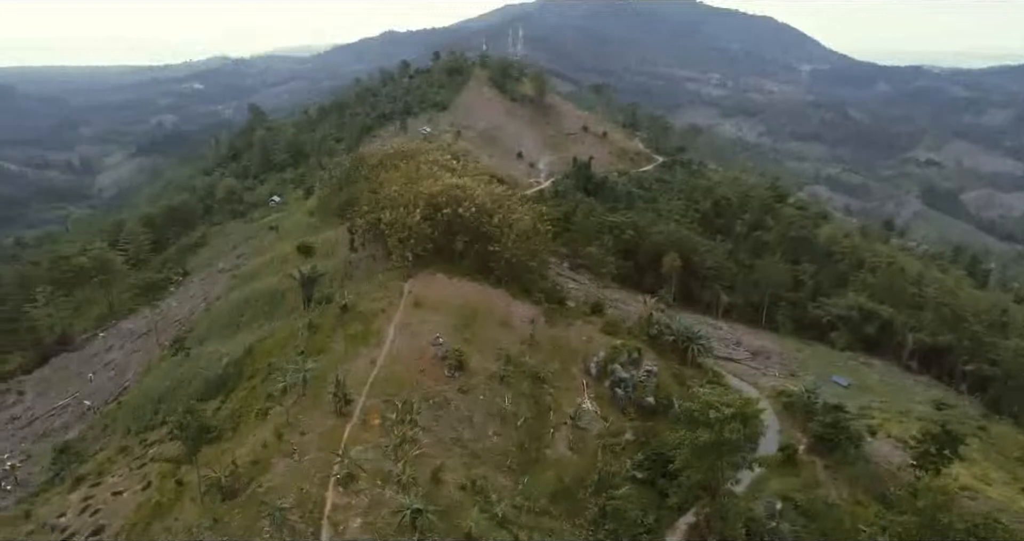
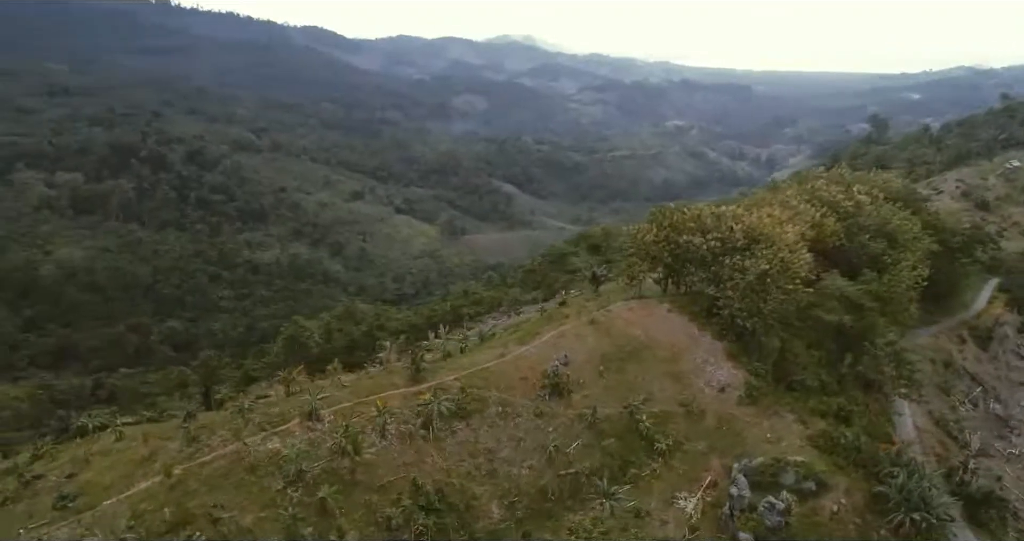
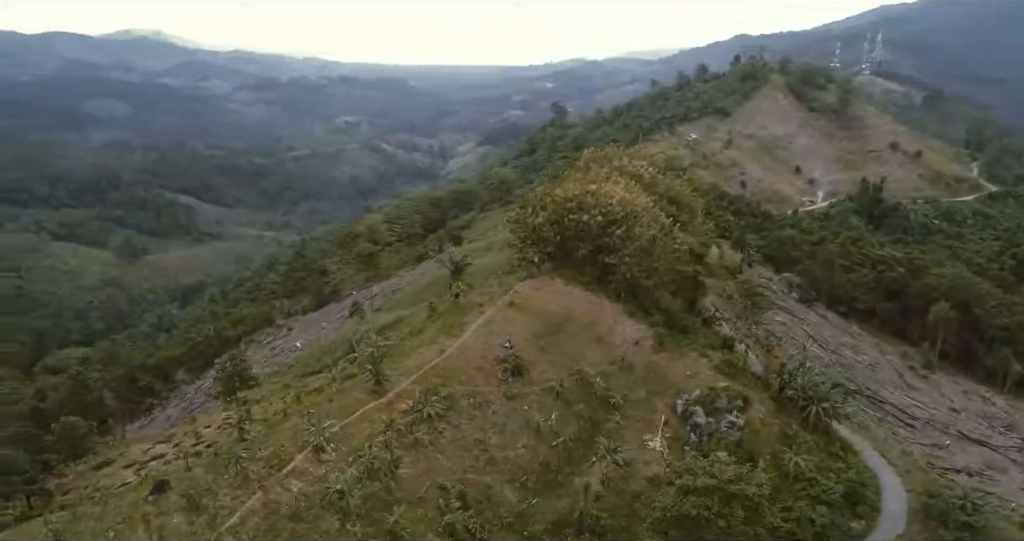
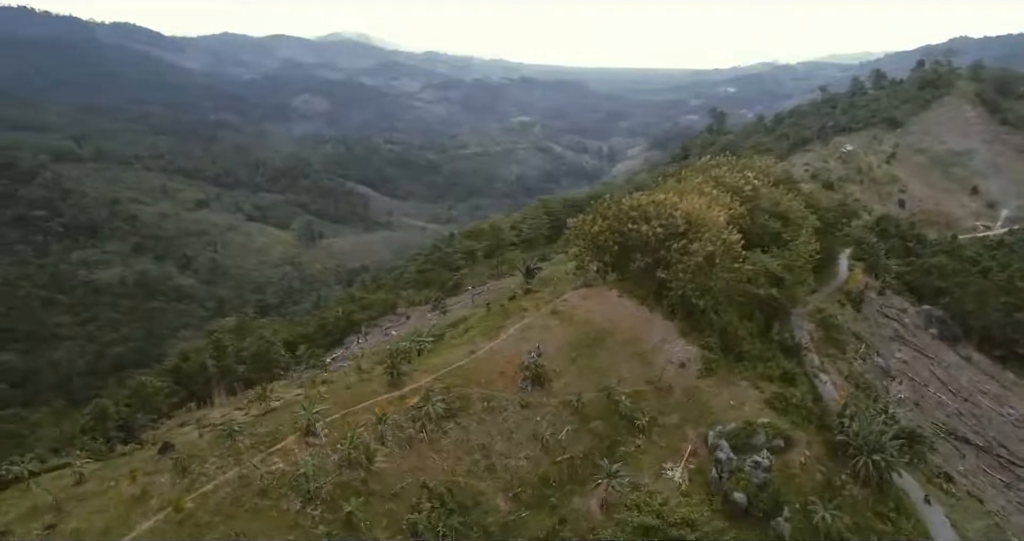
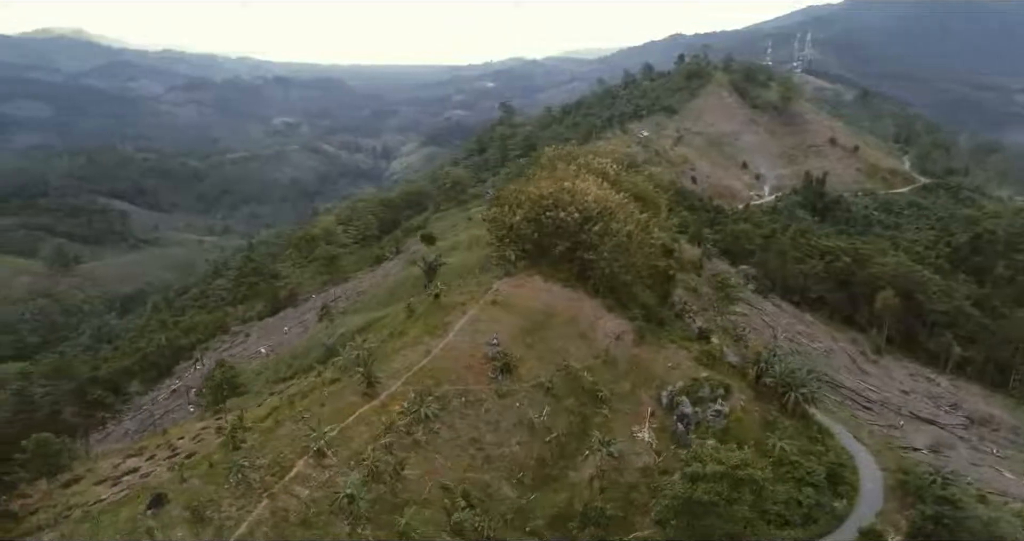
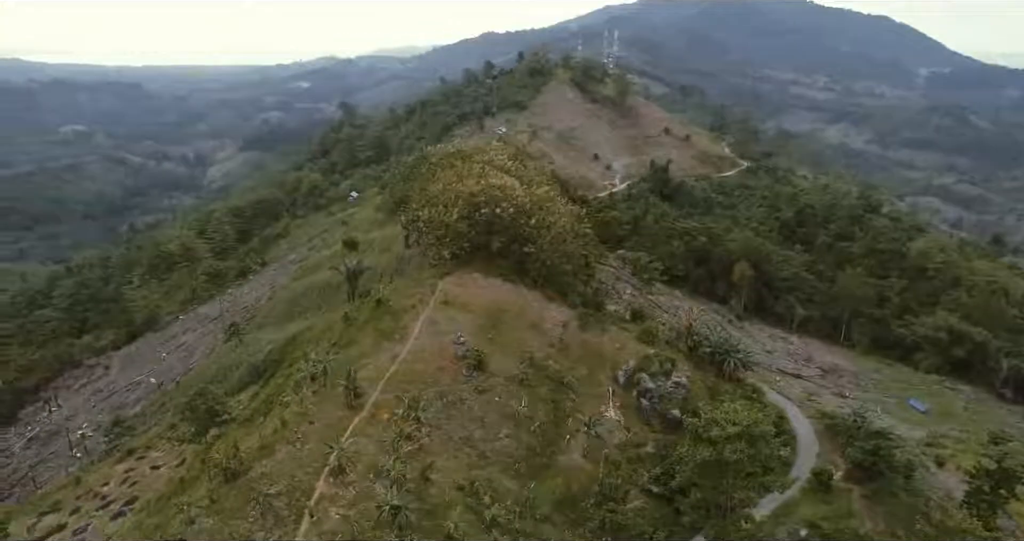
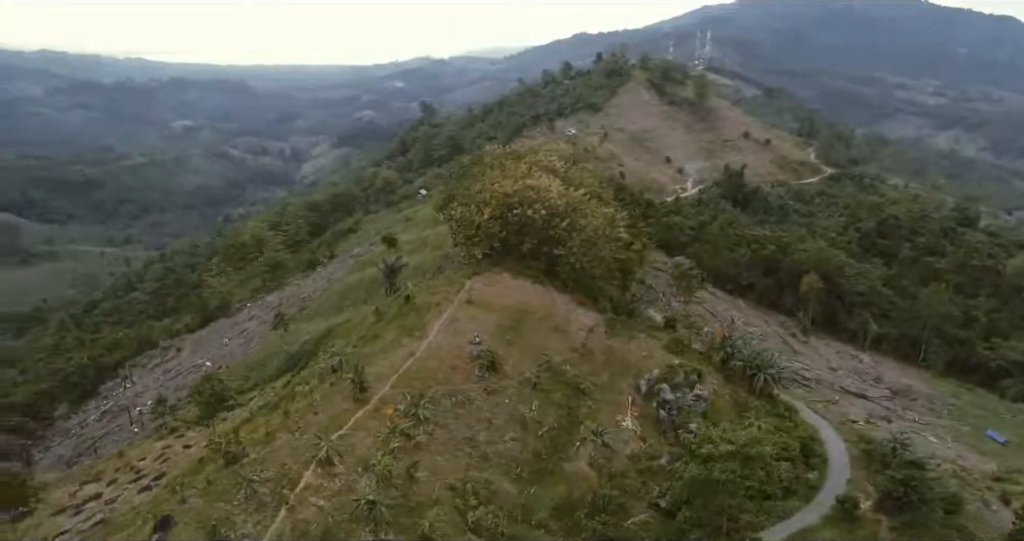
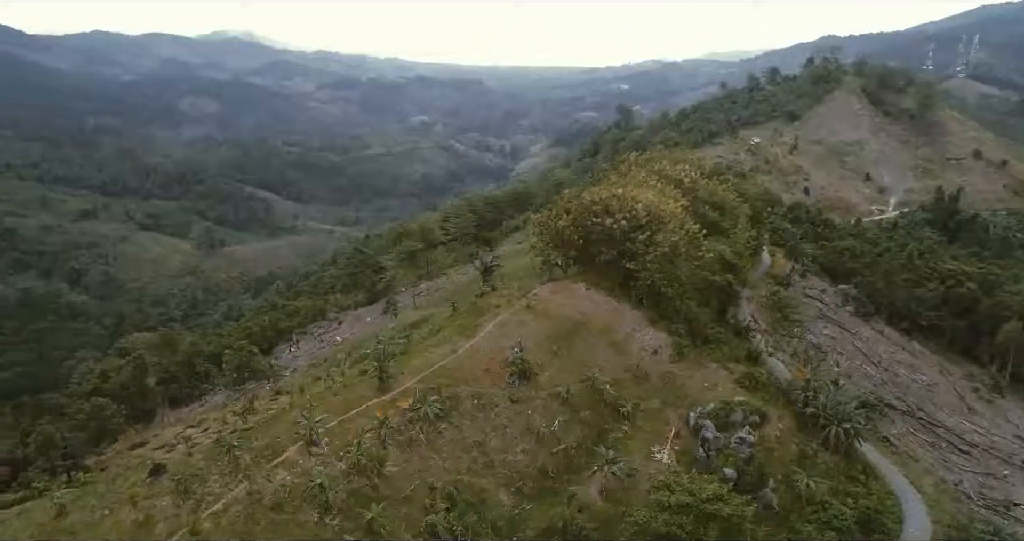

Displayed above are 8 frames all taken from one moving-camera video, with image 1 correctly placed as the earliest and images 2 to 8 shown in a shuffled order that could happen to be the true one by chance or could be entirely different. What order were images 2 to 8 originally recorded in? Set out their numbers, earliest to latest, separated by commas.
6, 7, 5, 3, 8, 4, 2
